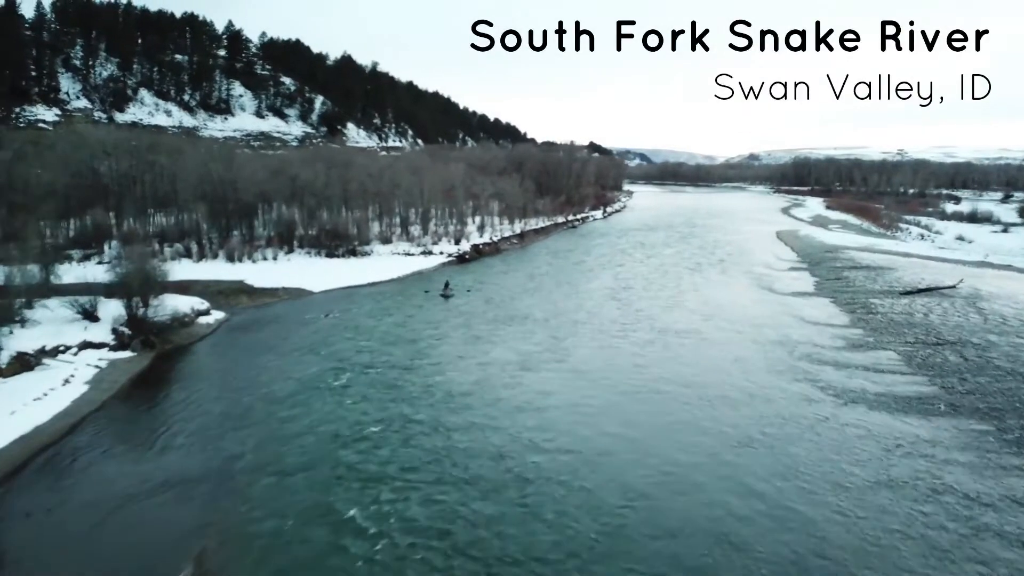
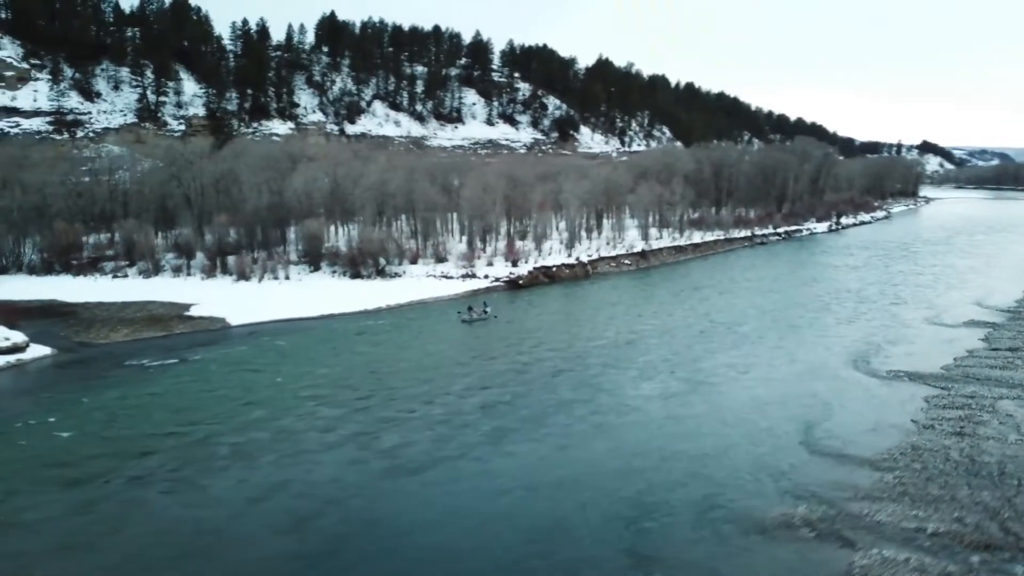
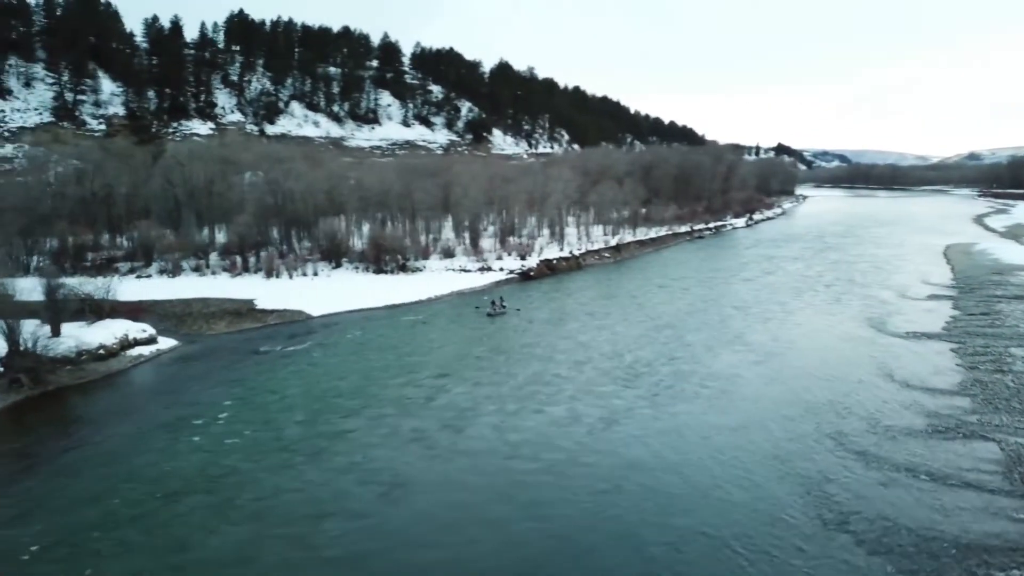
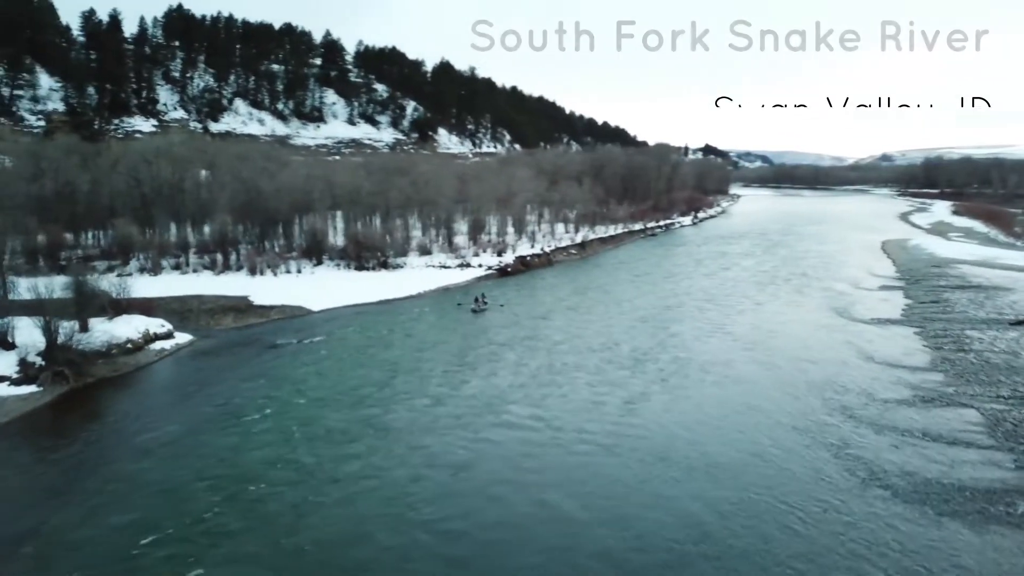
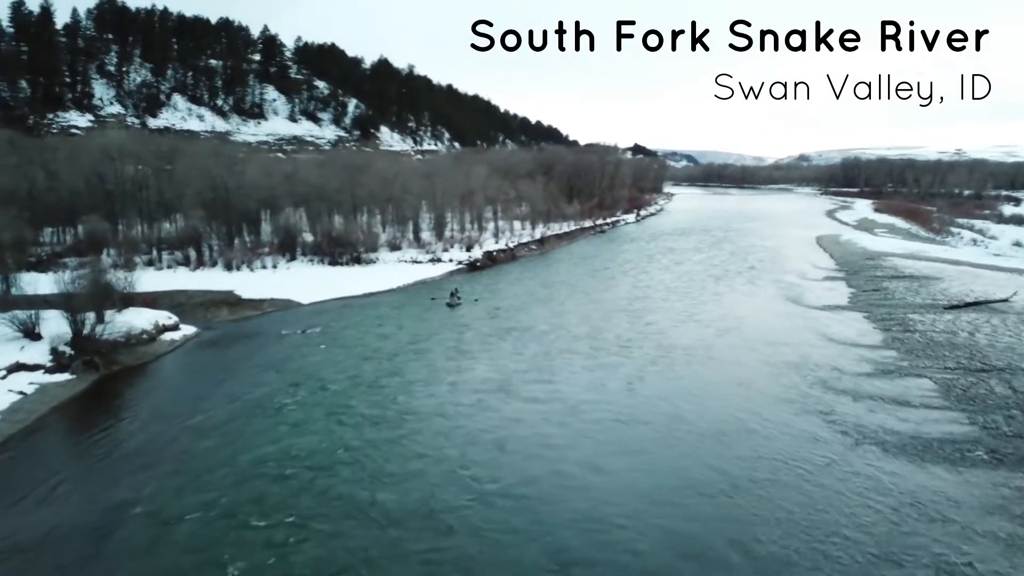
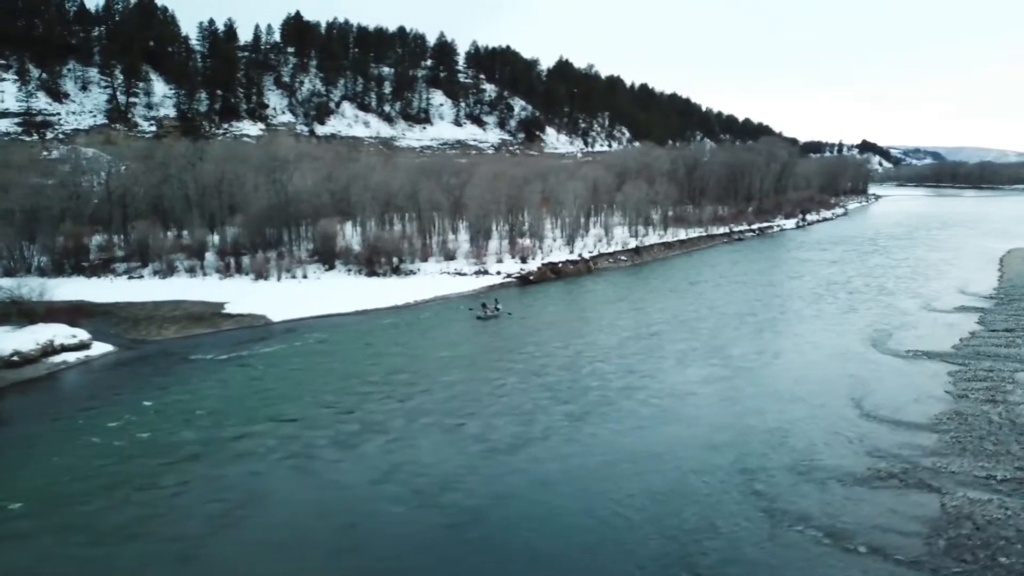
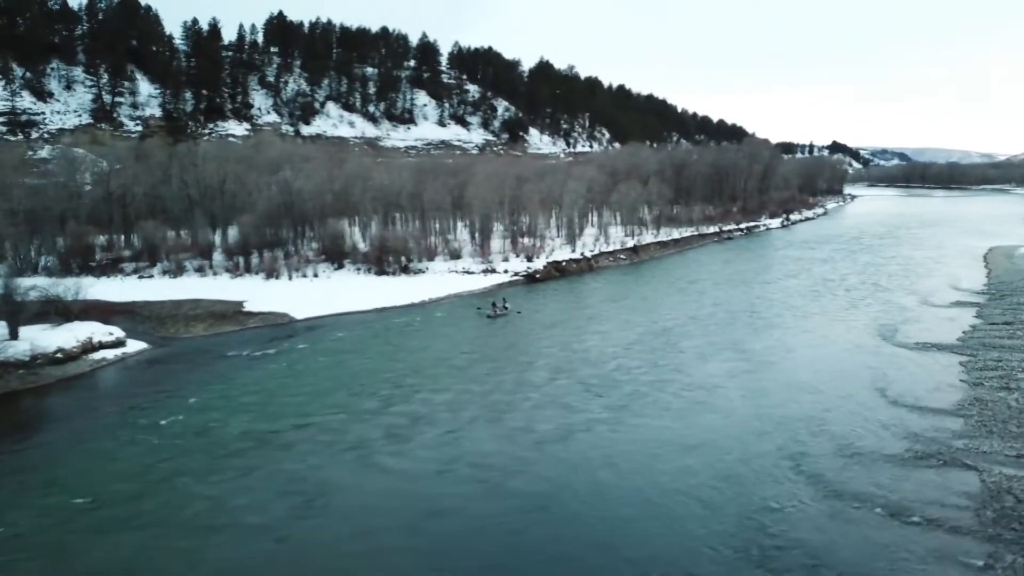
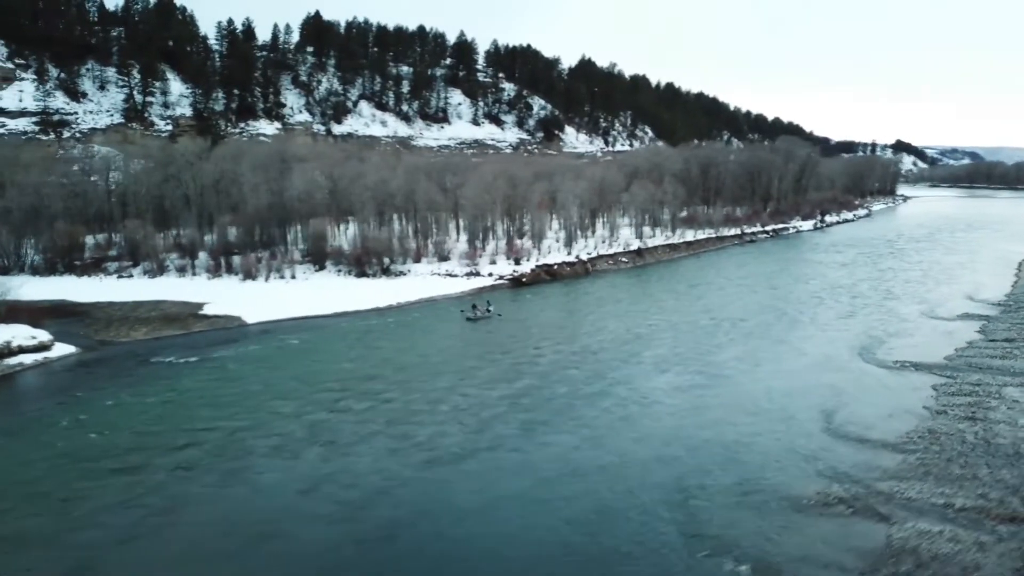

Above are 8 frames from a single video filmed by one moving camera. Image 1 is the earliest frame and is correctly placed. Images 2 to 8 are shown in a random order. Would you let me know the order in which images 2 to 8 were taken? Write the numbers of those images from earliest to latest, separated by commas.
5, 4, 3, 7, 6, 8, 2
